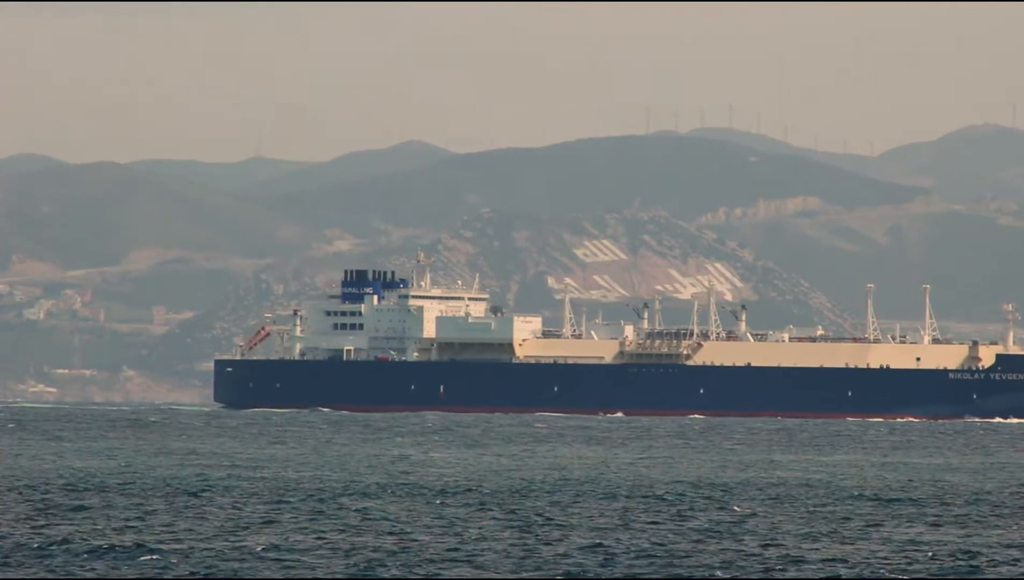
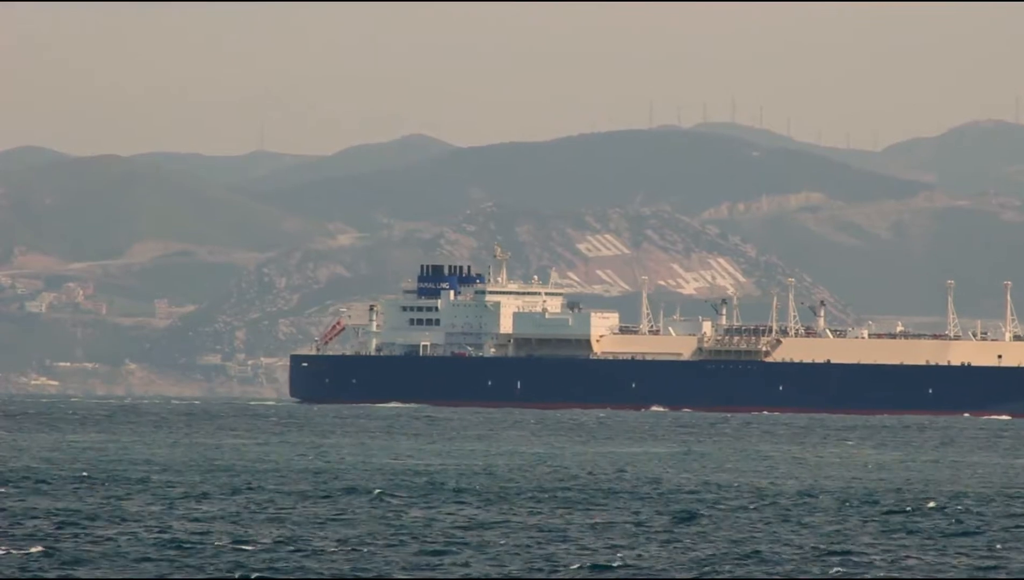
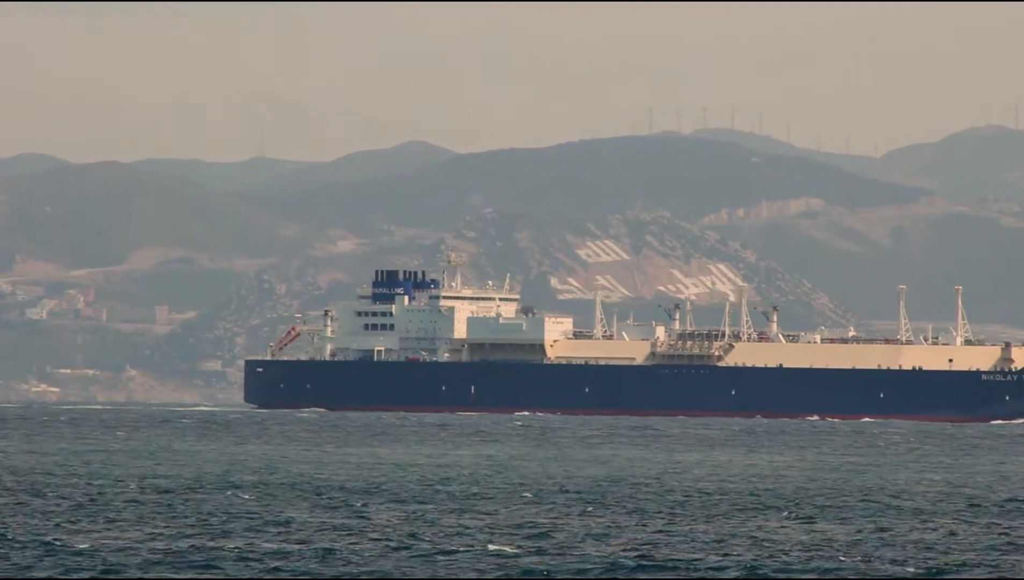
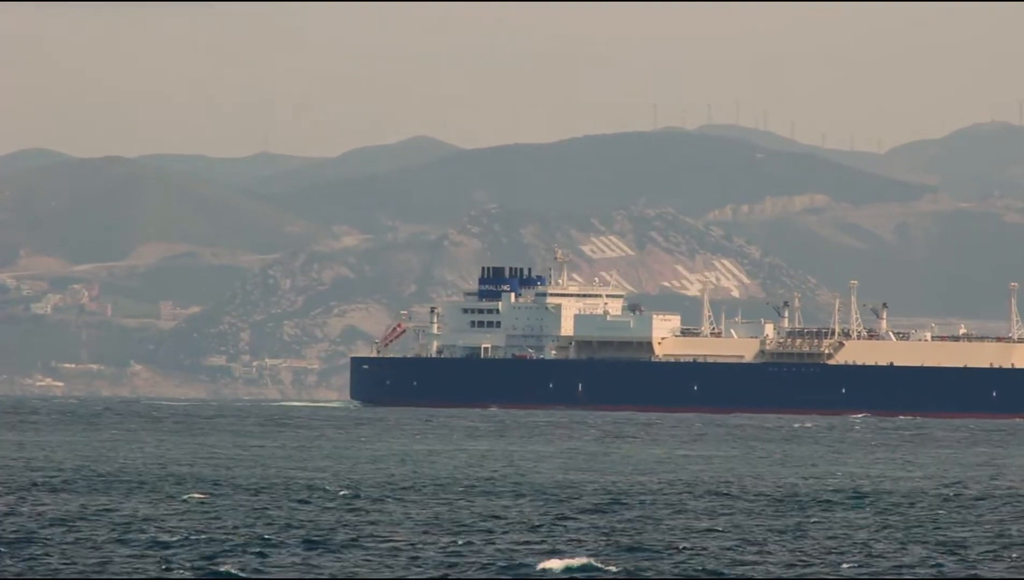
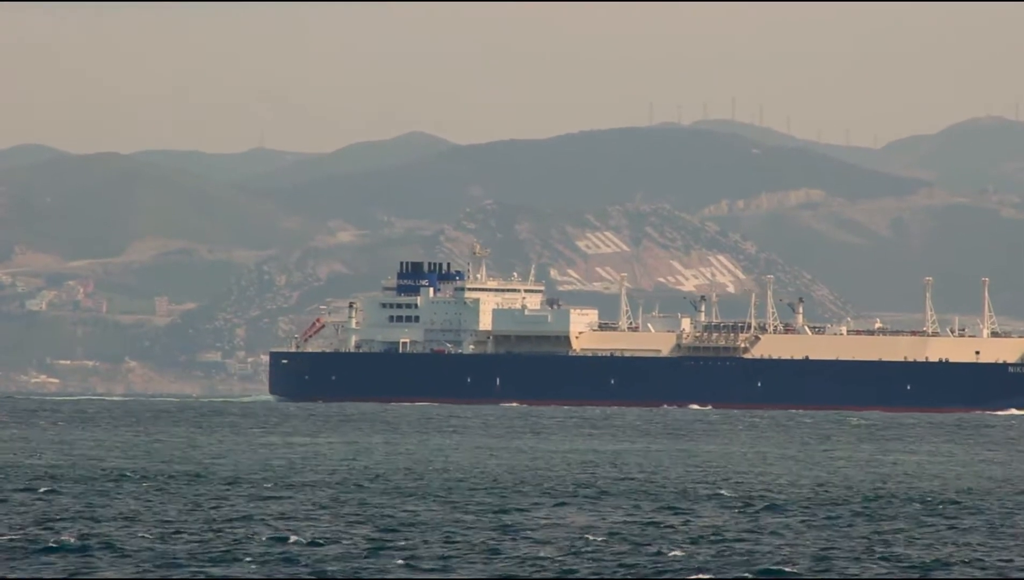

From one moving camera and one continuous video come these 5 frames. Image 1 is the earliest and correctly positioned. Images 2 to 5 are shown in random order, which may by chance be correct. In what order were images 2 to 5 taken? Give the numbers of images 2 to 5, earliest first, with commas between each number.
3, 5, 2, 4
